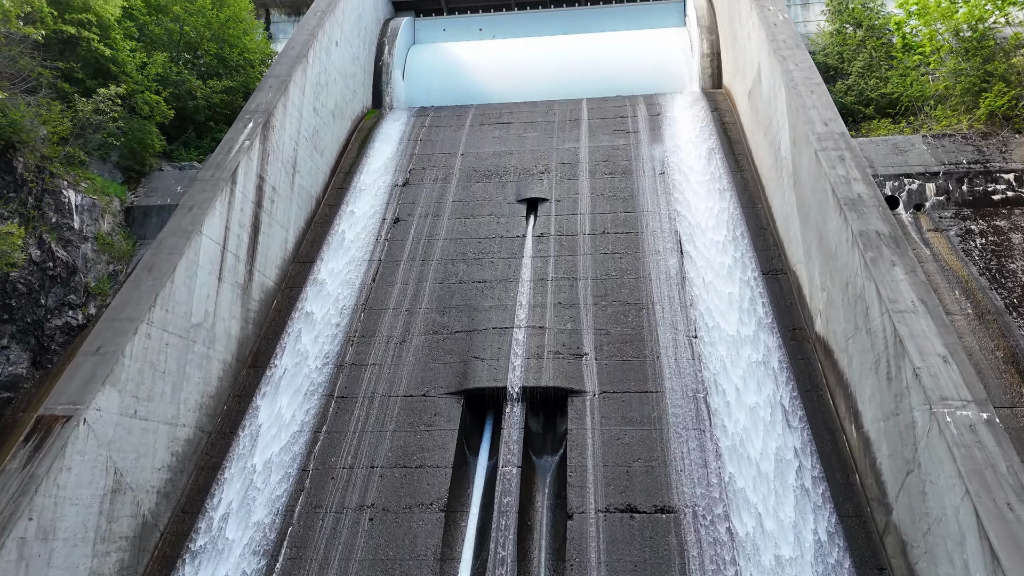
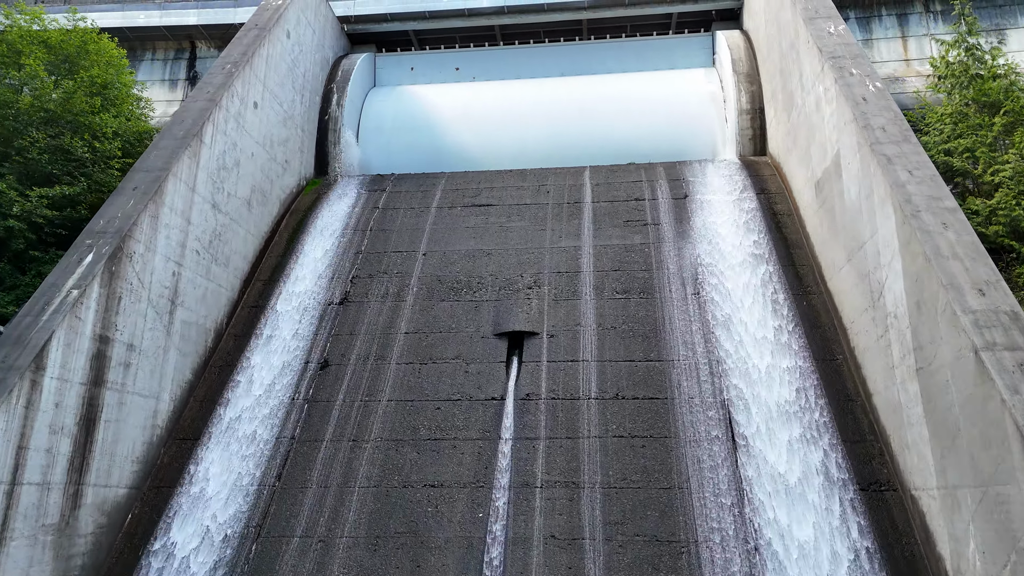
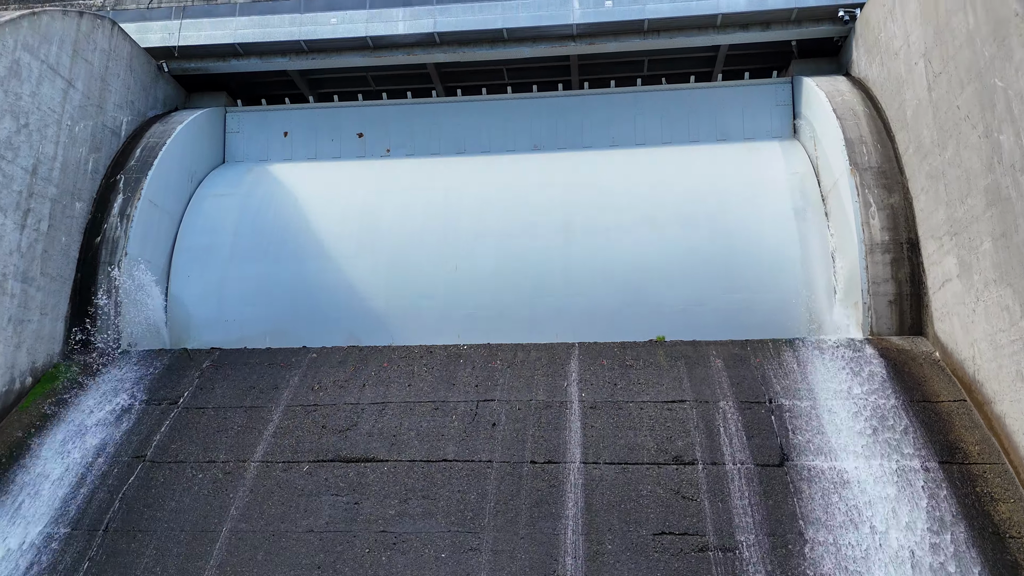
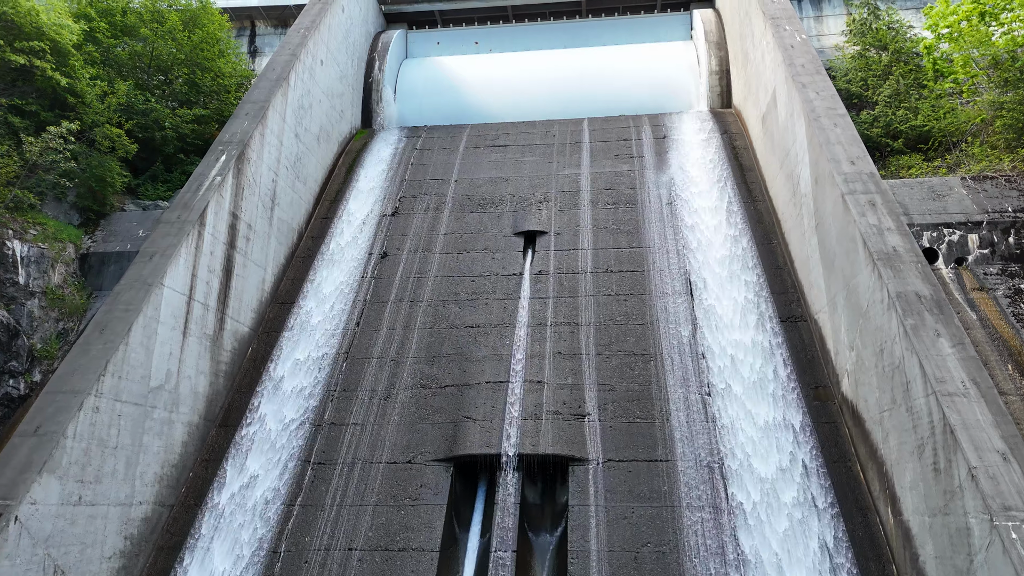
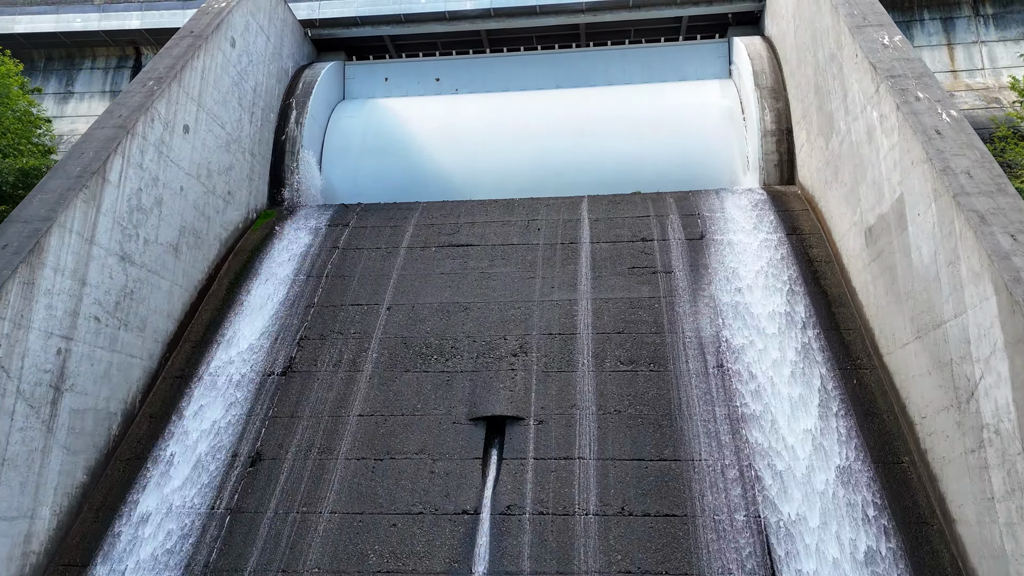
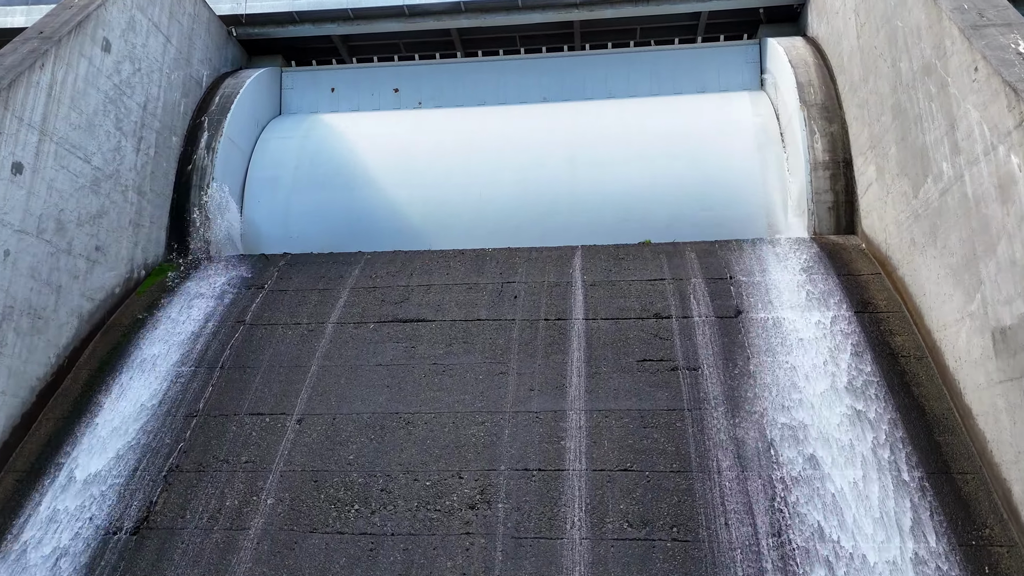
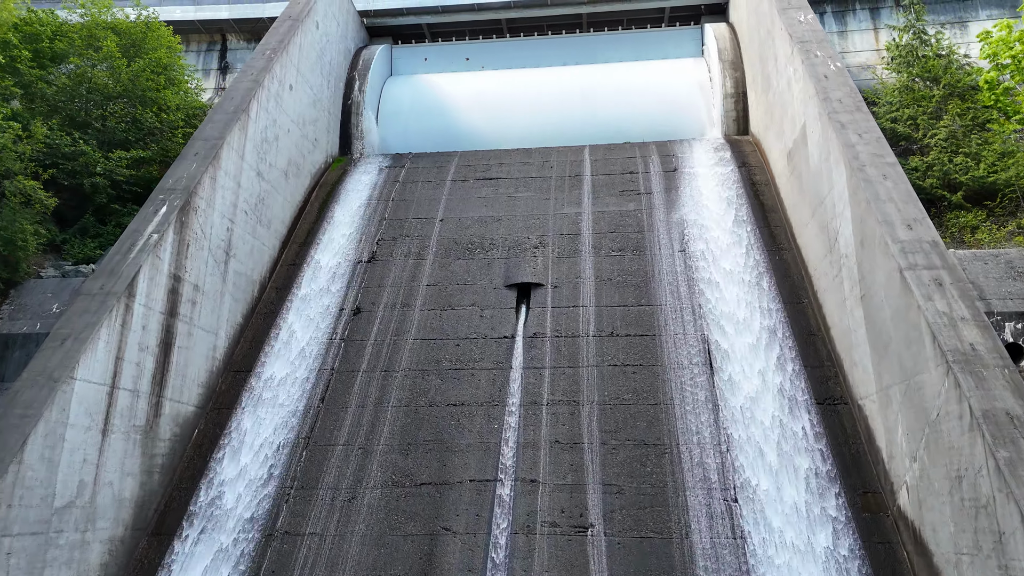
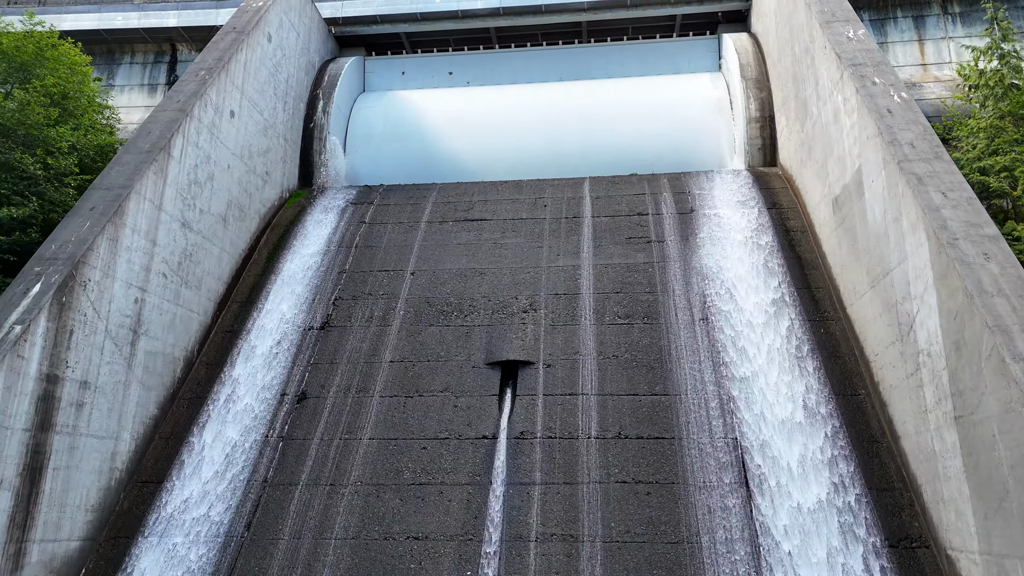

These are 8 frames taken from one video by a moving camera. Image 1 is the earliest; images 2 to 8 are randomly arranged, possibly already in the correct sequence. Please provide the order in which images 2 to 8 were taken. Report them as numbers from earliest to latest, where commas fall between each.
4, 7, 2, 8, 5, 6, 3
